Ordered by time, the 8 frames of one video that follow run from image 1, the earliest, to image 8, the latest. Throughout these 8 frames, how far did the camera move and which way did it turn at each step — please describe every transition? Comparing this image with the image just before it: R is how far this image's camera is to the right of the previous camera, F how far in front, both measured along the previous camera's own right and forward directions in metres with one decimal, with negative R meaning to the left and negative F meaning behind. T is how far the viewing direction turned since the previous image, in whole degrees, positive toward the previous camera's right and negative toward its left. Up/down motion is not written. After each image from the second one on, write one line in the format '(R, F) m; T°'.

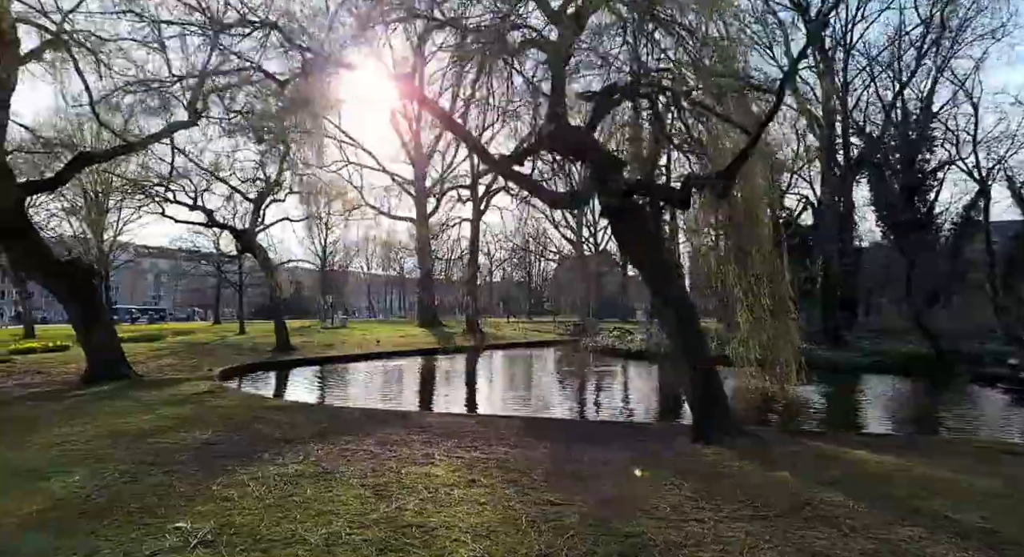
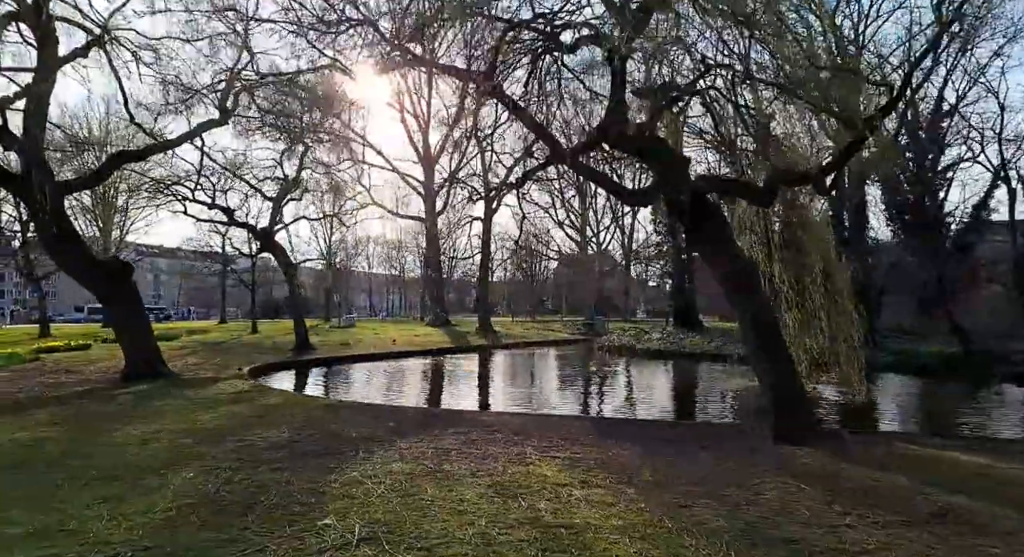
(-0.6, 0.0) m; -1°
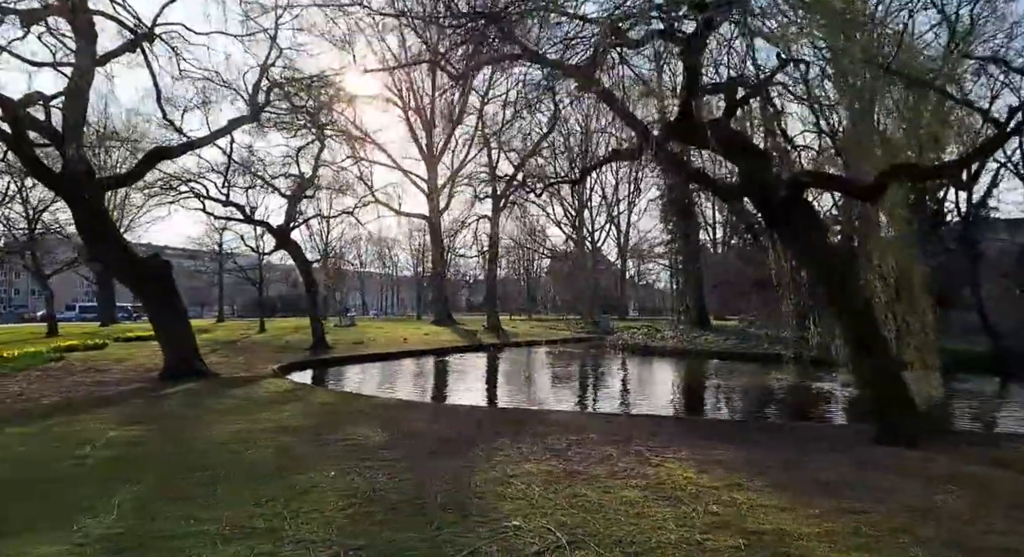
(-0.8, +0.1) m; 0°
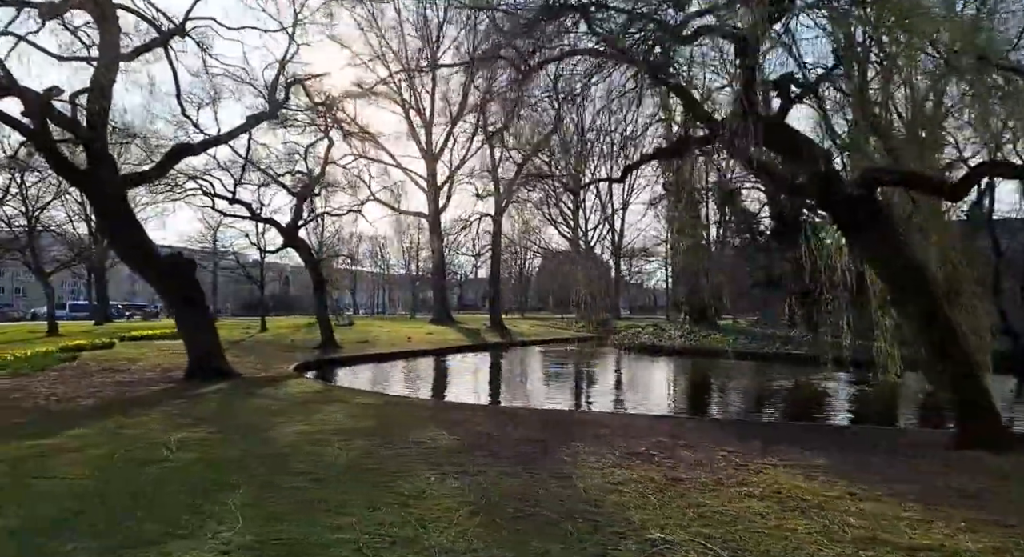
(-0.6, +0.1) m; 0°
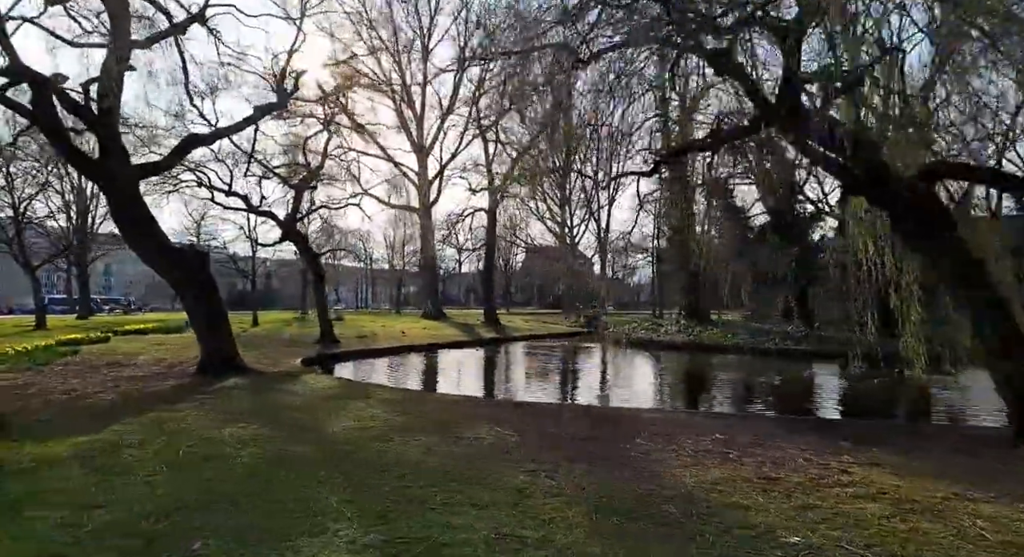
(-0.5, +0.1) m; +1°
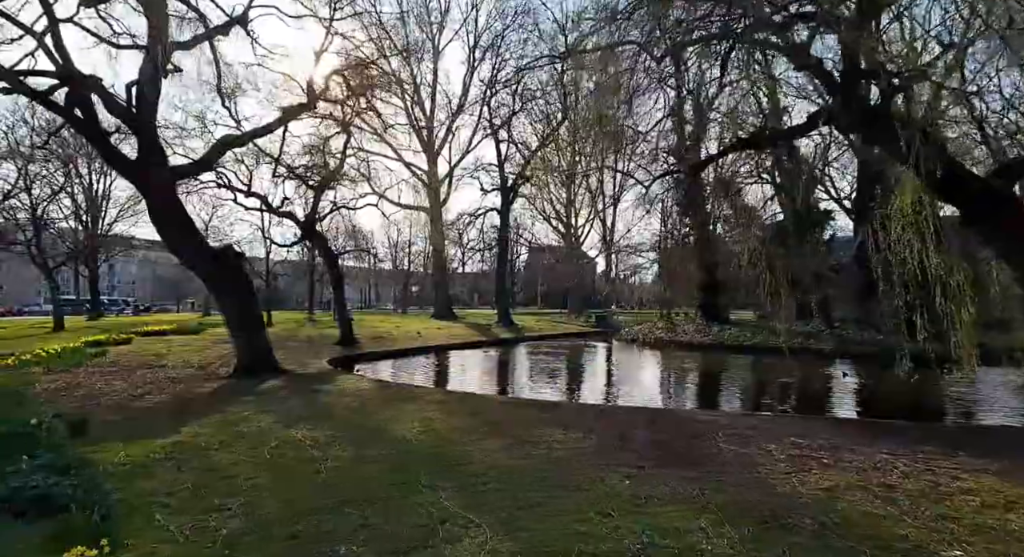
(-0.5, 0.0) m; -1°
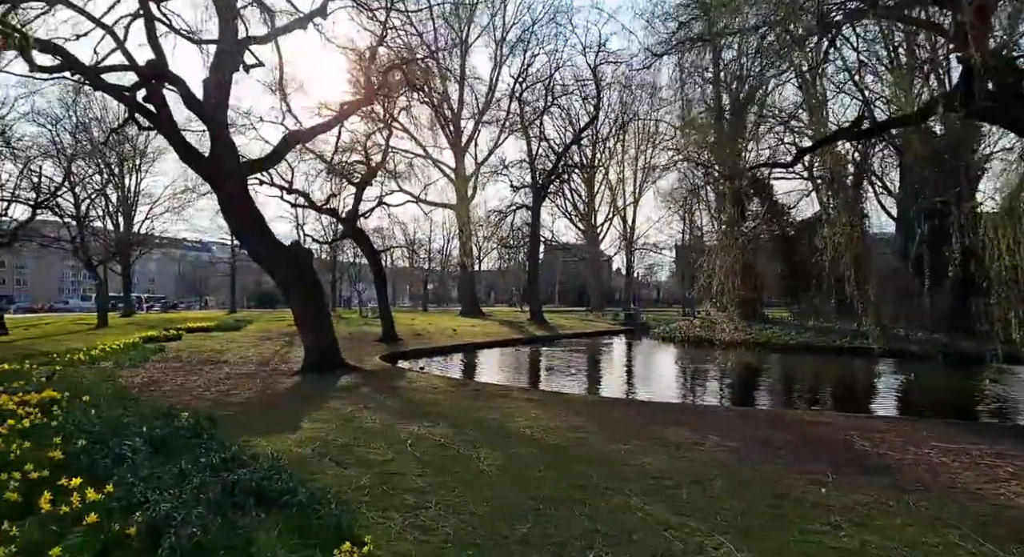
(-0.8, +0.1) m; -2°
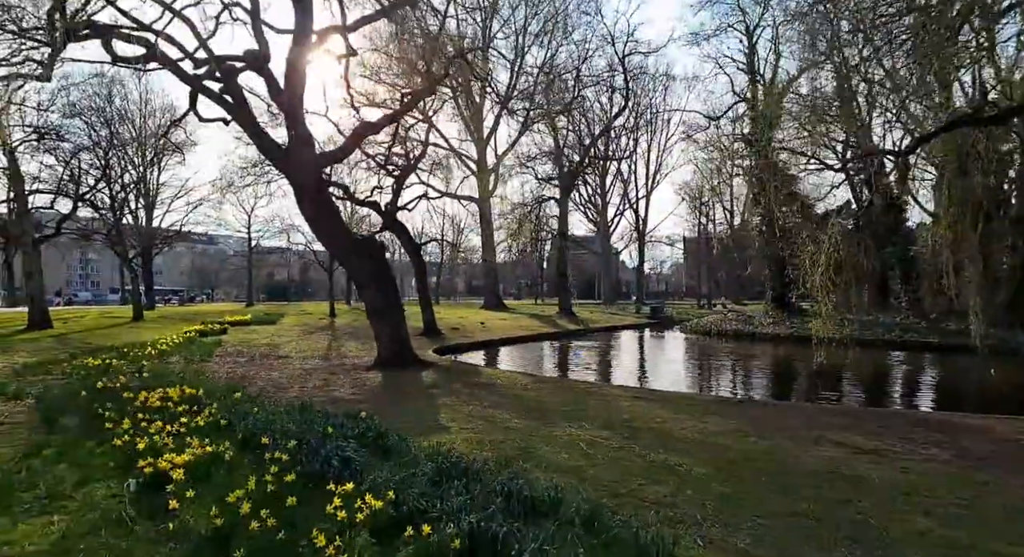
(-1.0, +0.1) m; -2°
